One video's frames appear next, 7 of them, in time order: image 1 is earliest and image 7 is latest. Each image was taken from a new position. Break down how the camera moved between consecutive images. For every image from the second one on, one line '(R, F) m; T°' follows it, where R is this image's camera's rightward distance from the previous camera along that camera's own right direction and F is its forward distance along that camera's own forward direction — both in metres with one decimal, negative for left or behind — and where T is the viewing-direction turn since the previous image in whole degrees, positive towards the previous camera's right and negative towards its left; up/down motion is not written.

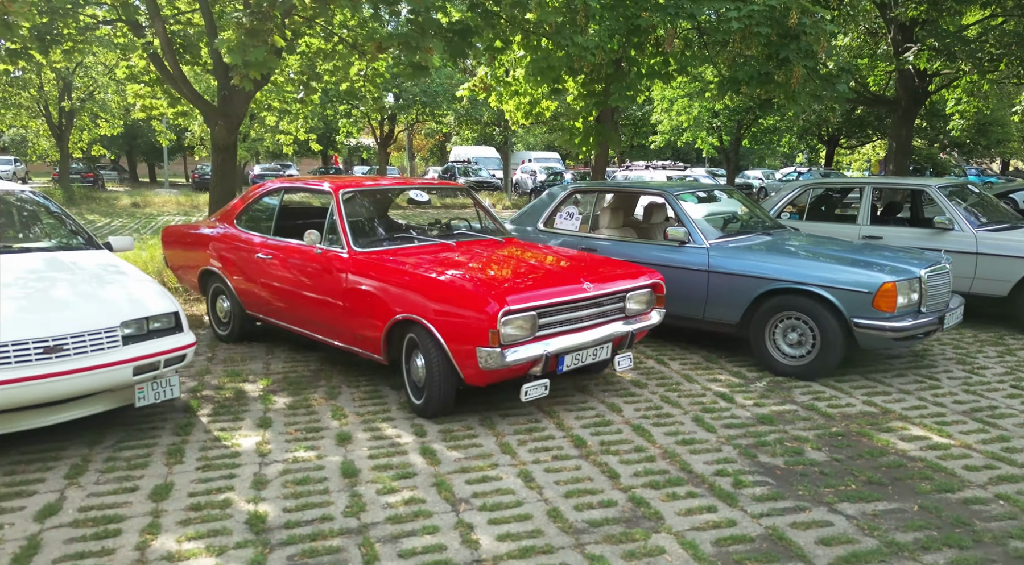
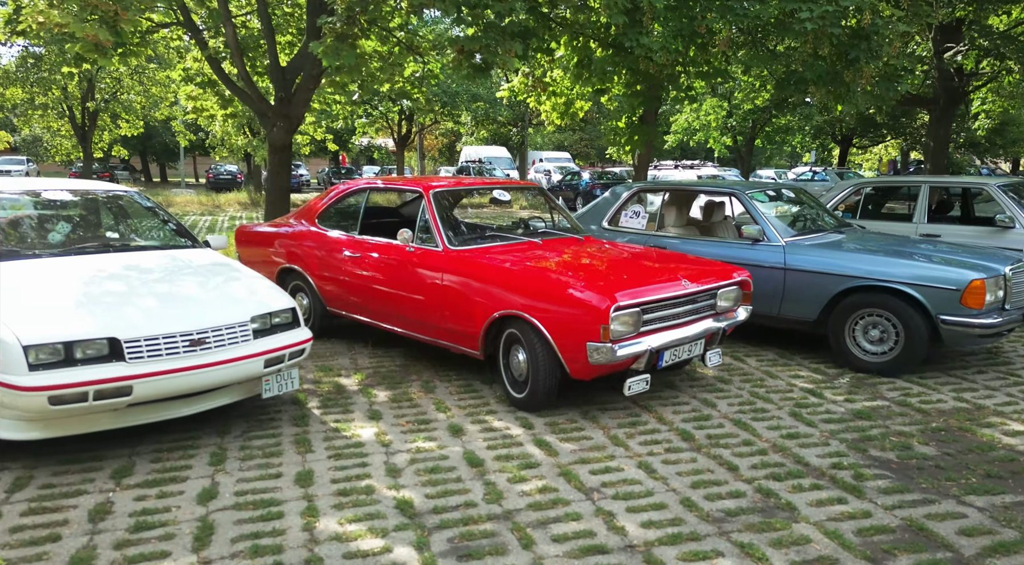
(-0.6, -0.1) m; -1°
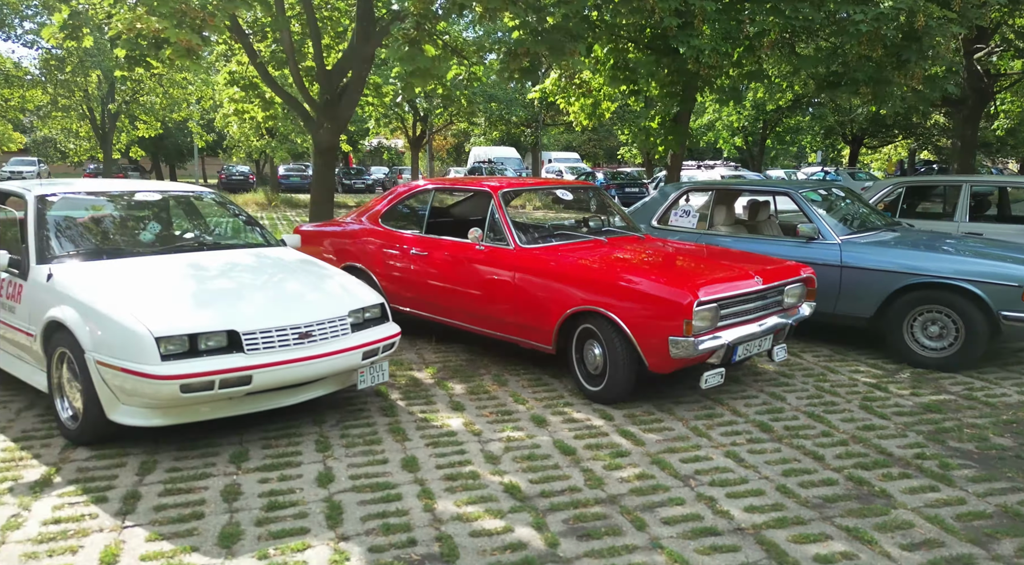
(-0.4, -0.2) m; -1°
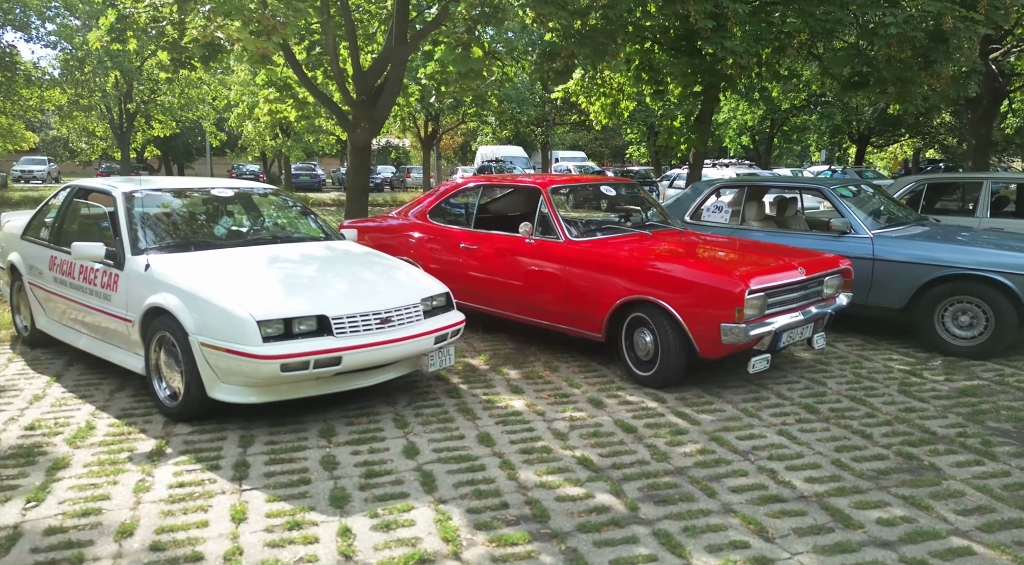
(-0.3, -0.3) m; -1°
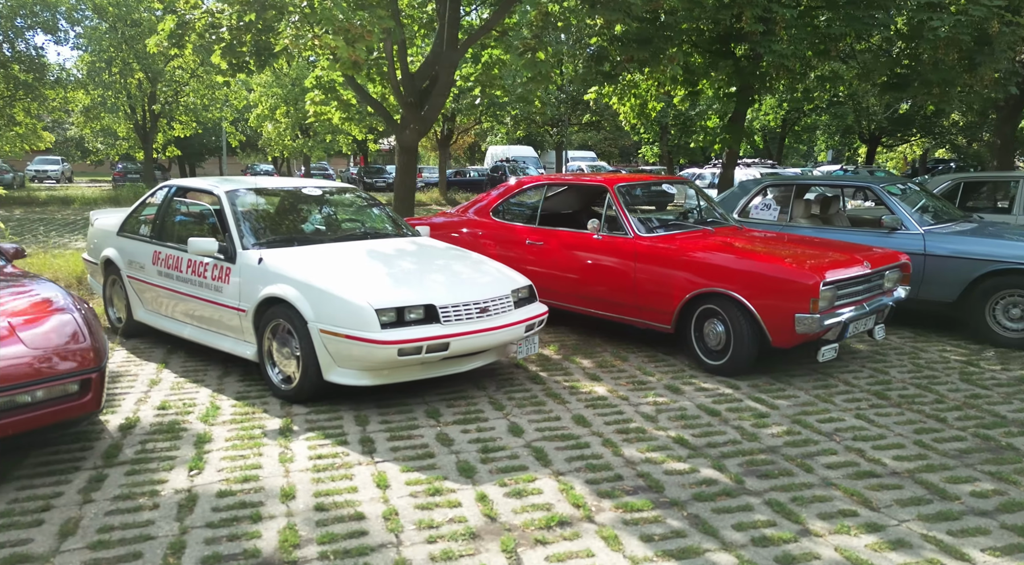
(-0.5, -0.3) m; -1°
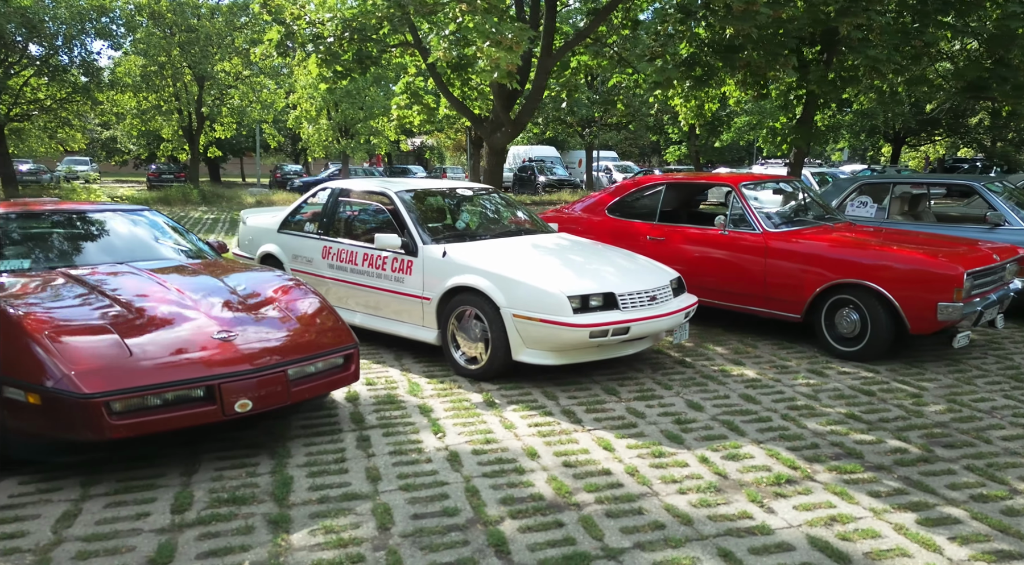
(-0.9, -0.4) m; -2°
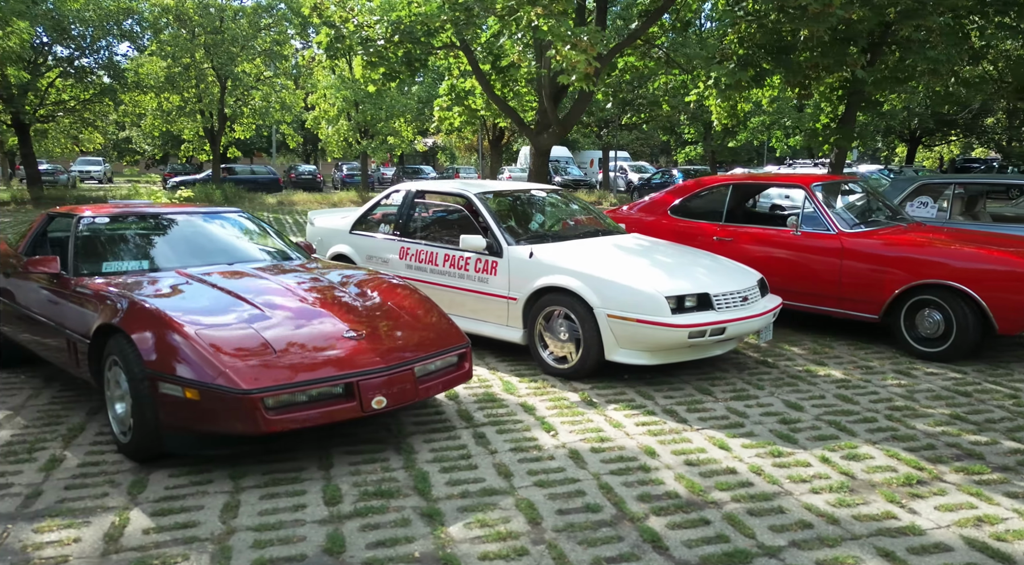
(-0.5, 0.0) m; -1°
